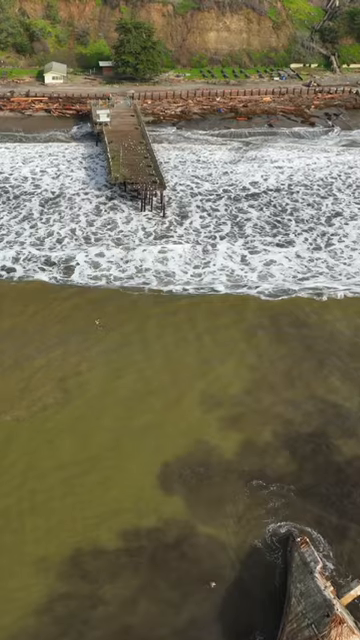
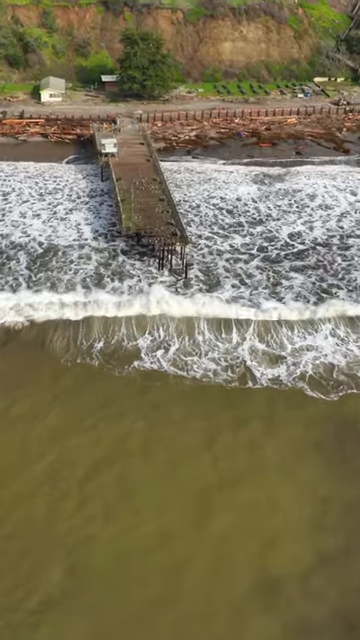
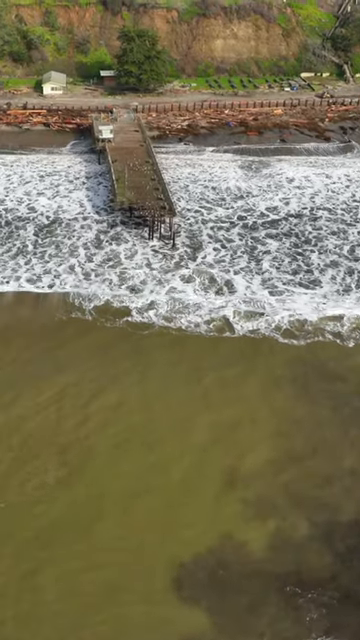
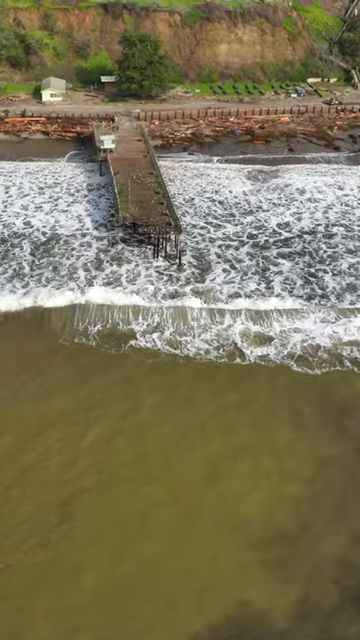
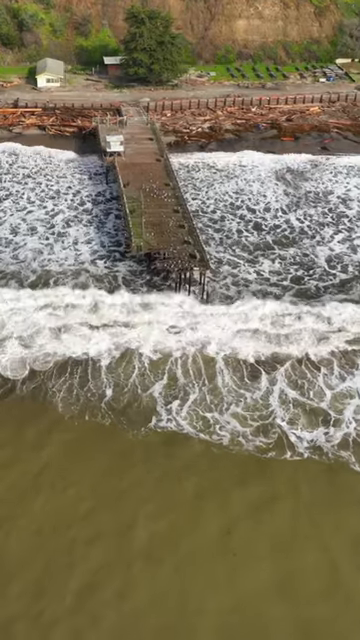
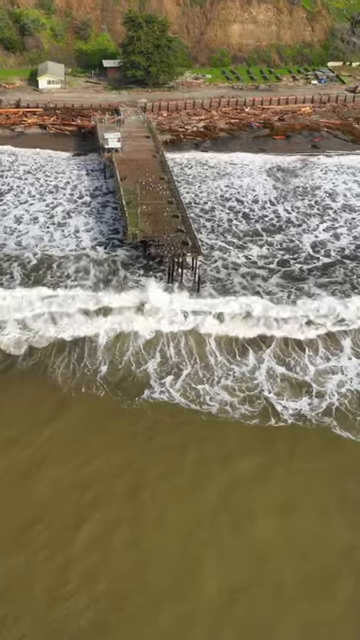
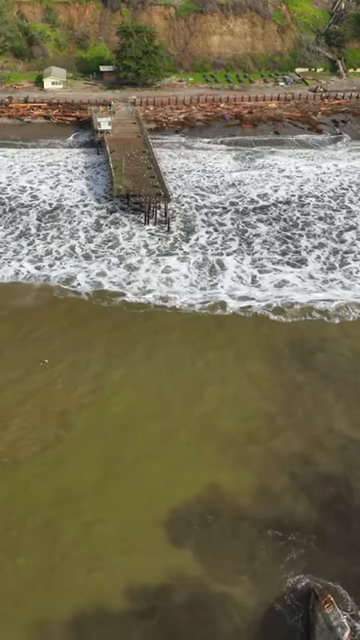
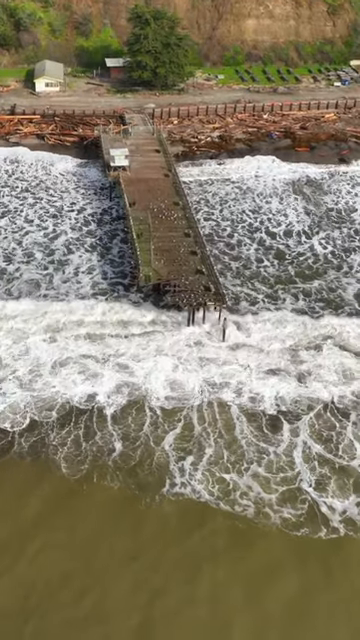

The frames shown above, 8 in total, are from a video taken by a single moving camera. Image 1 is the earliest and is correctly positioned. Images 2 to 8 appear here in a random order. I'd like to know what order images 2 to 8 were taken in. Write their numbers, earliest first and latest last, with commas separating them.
7, 3, 4, 2, 6, 5, 8
